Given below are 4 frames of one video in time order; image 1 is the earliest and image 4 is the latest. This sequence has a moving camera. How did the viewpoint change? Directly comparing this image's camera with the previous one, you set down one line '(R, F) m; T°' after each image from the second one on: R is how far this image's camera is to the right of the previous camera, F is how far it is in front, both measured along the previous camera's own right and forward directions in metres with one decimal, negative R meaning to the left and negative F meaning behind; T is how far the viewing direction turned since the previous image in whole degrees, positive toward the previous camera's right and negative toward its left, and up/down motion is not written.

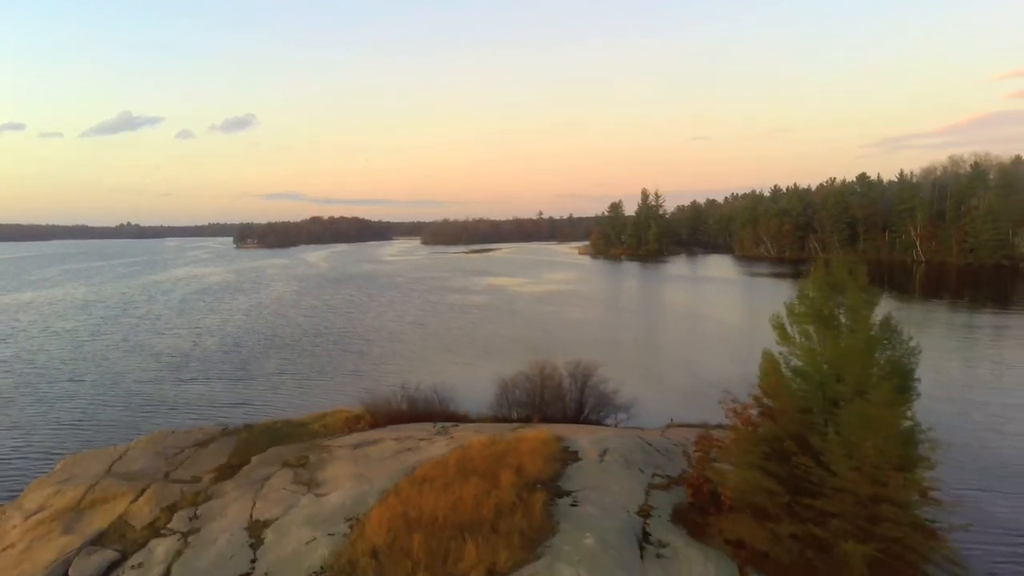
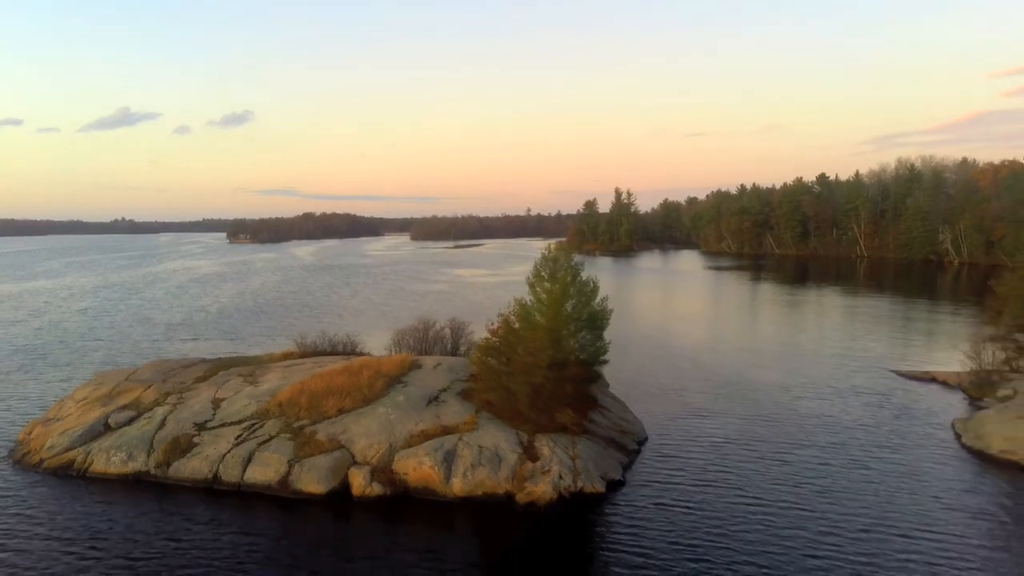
(+6.0, -12.3) m; 0°
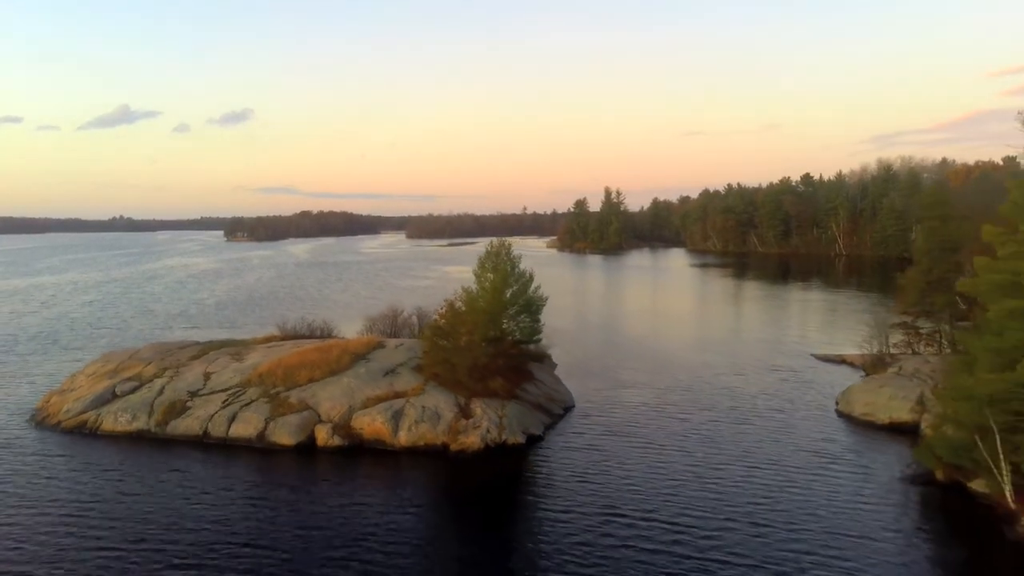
(+2.6, -5.1) m; 0°
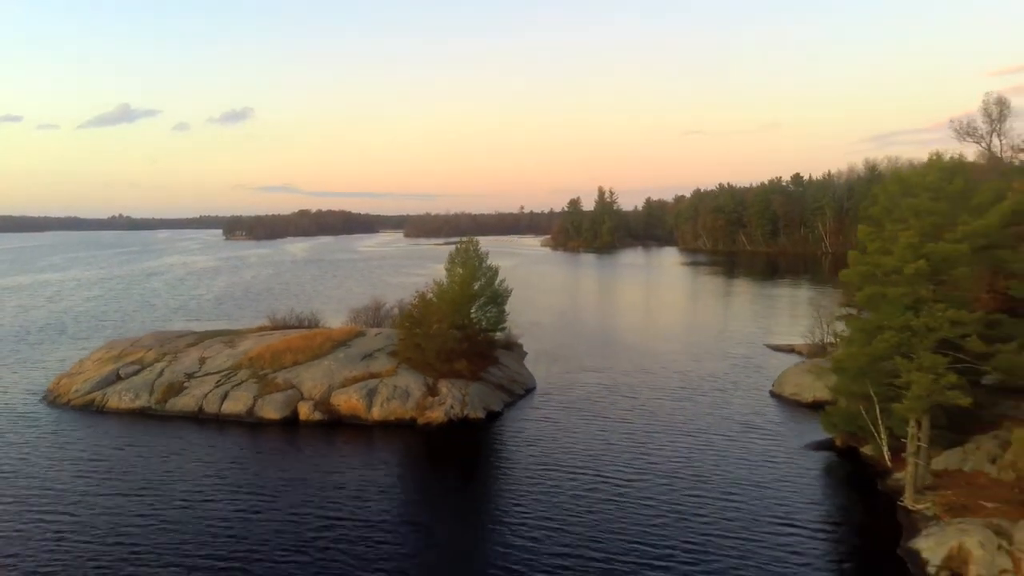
(+1.8, -3.6) m; 0°
